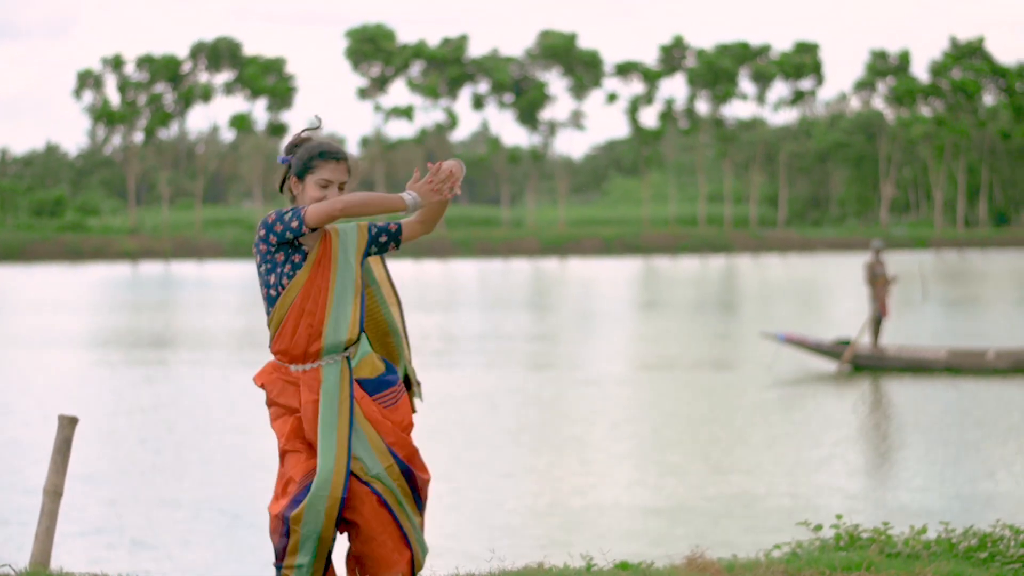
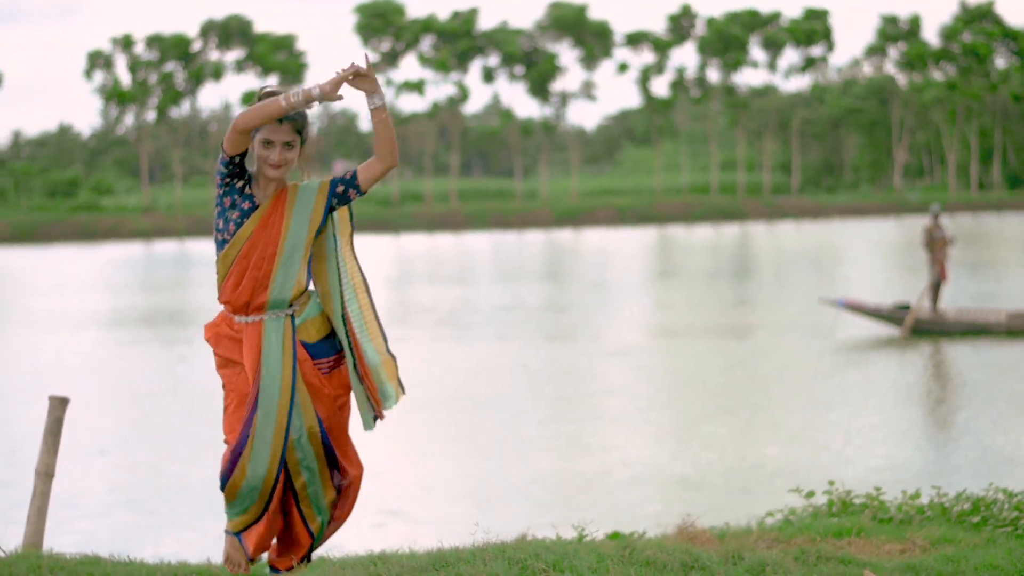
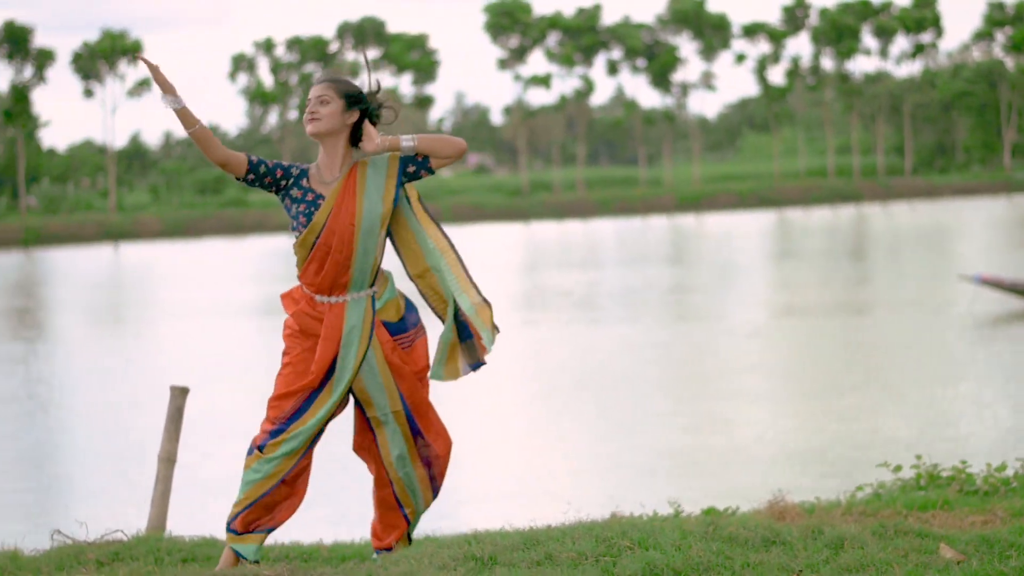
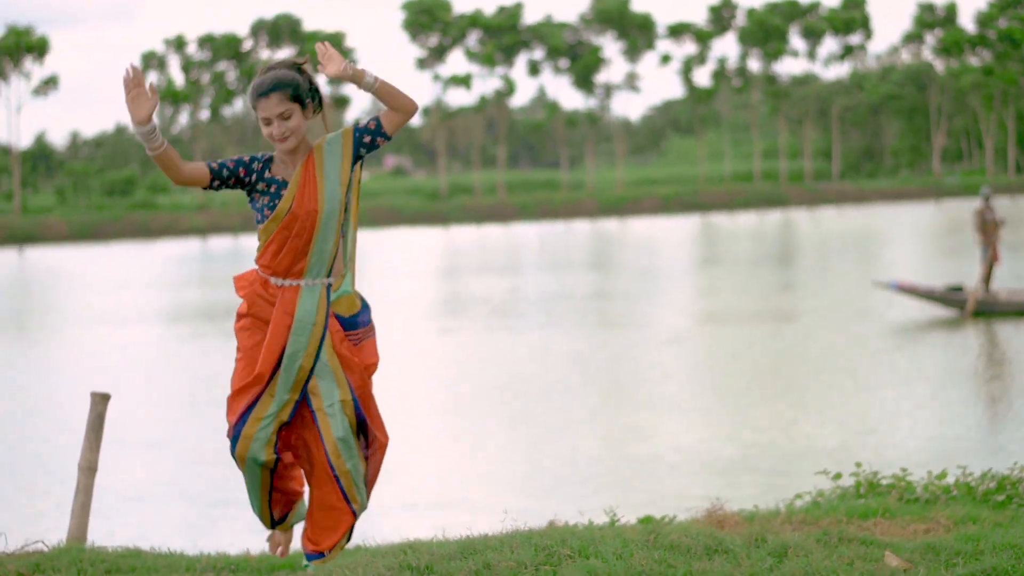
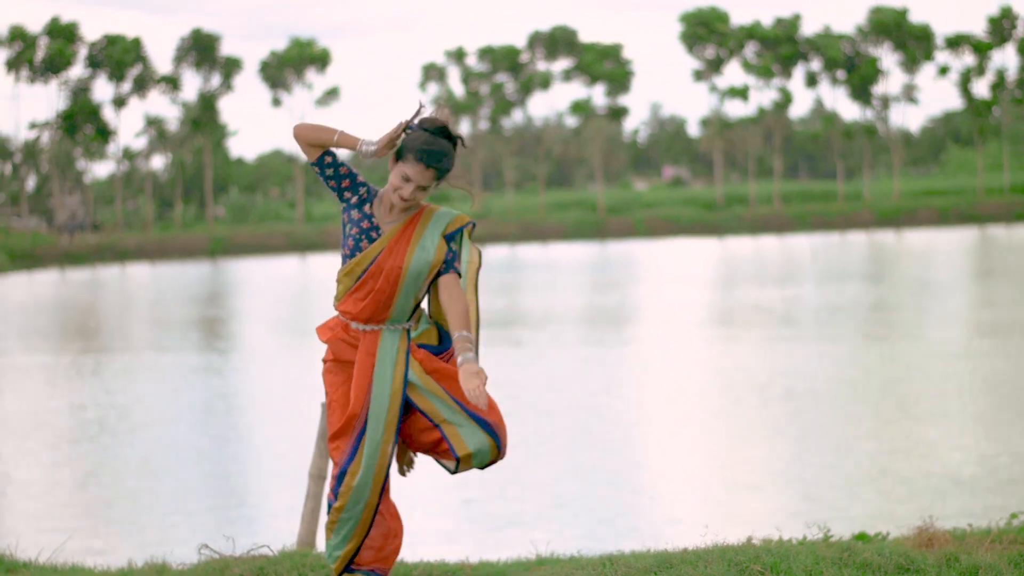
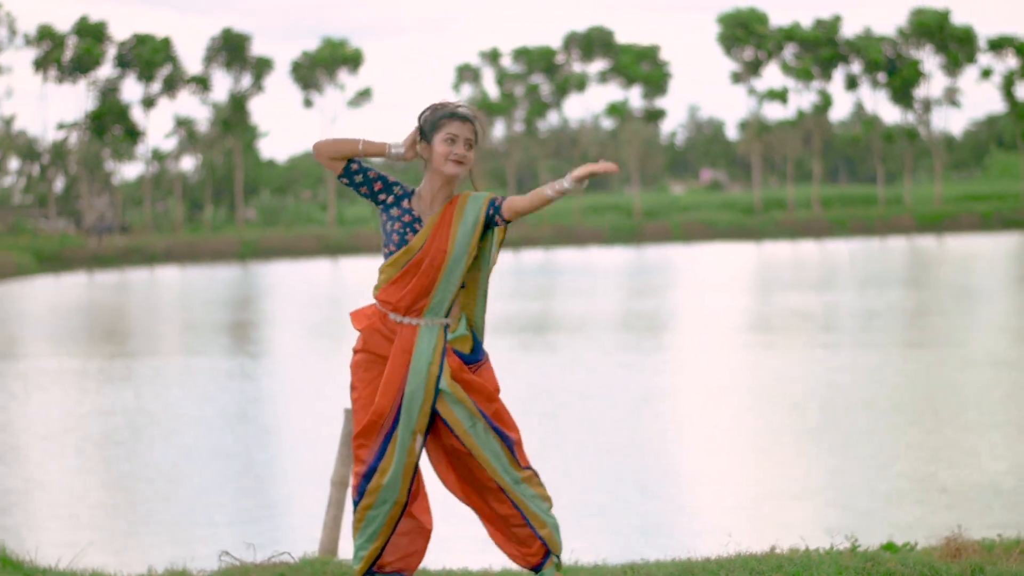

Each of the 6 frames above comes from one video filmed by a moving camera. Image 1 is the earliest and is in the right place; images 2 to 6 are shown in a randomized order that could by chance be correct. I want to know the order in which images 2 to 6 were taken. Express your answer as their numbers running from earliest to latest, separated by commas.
2, 4, 3, 5, 6
